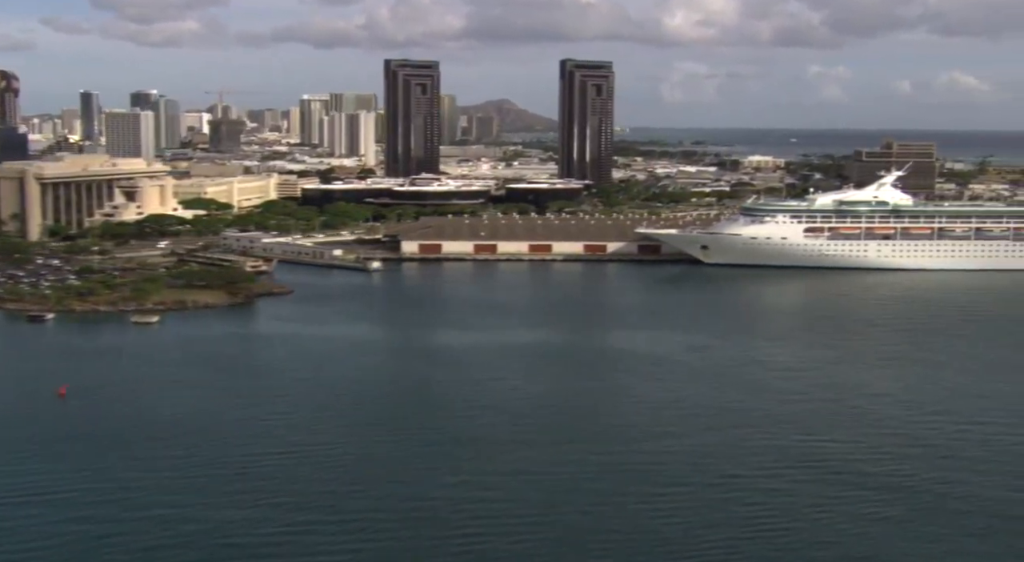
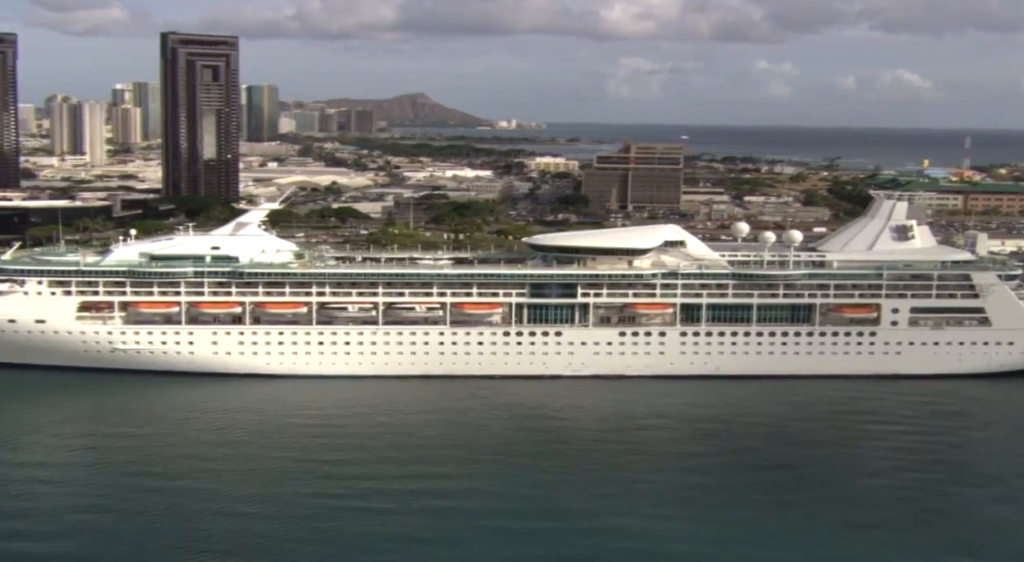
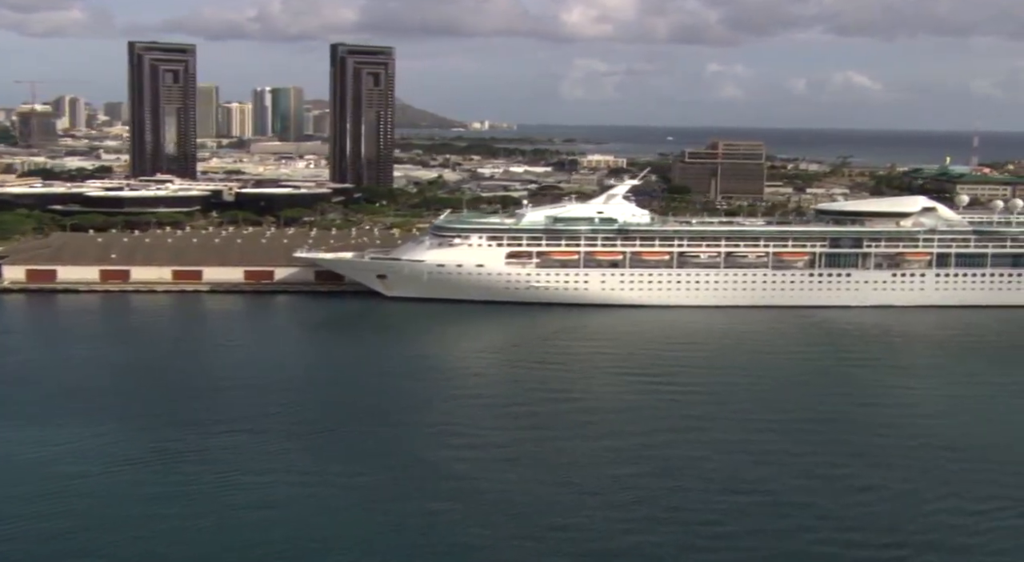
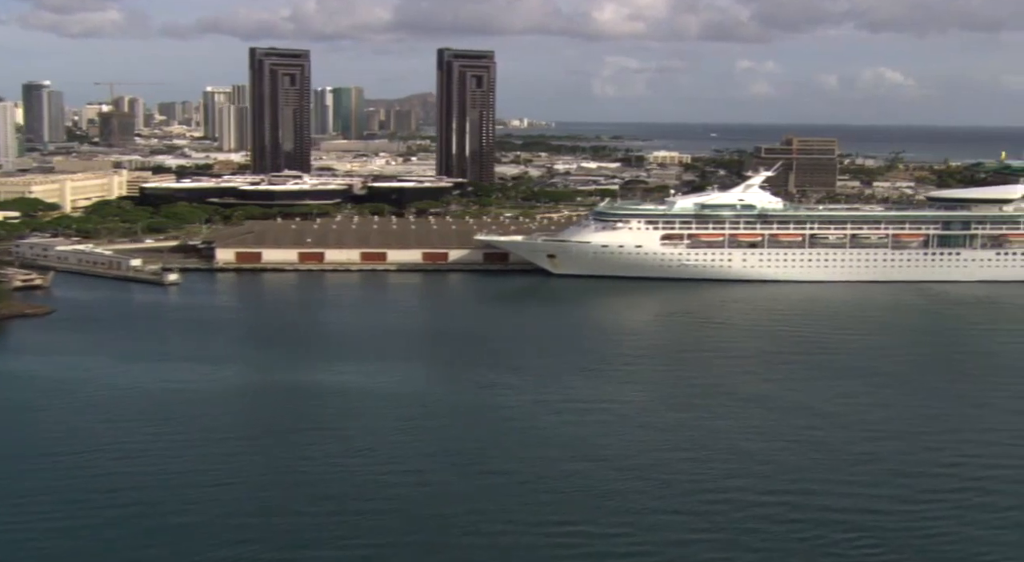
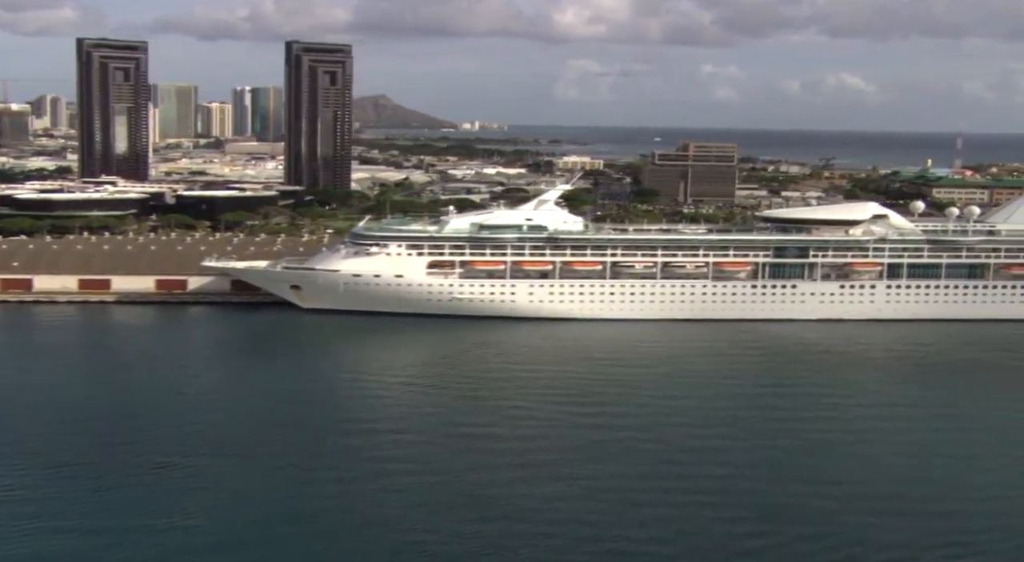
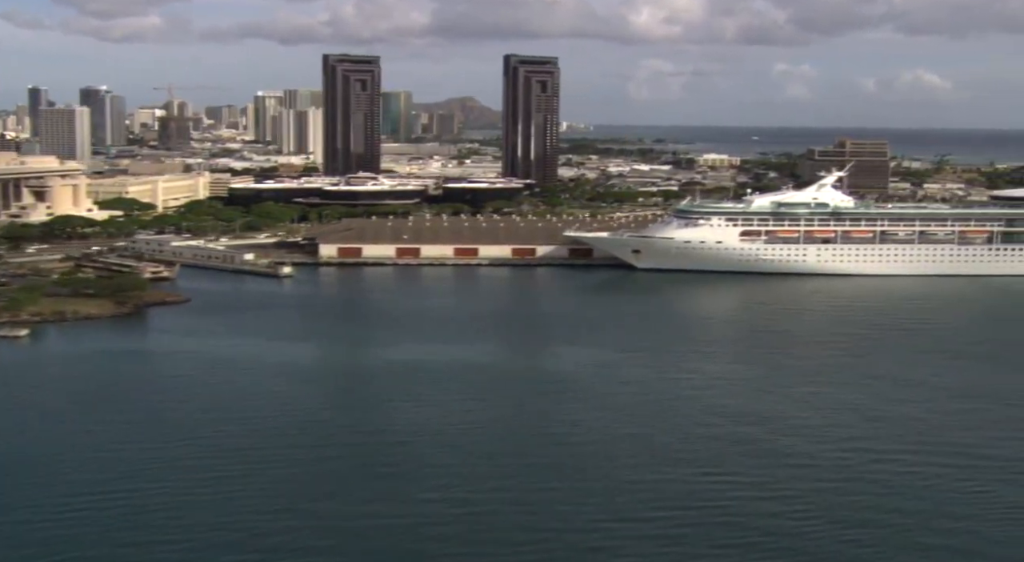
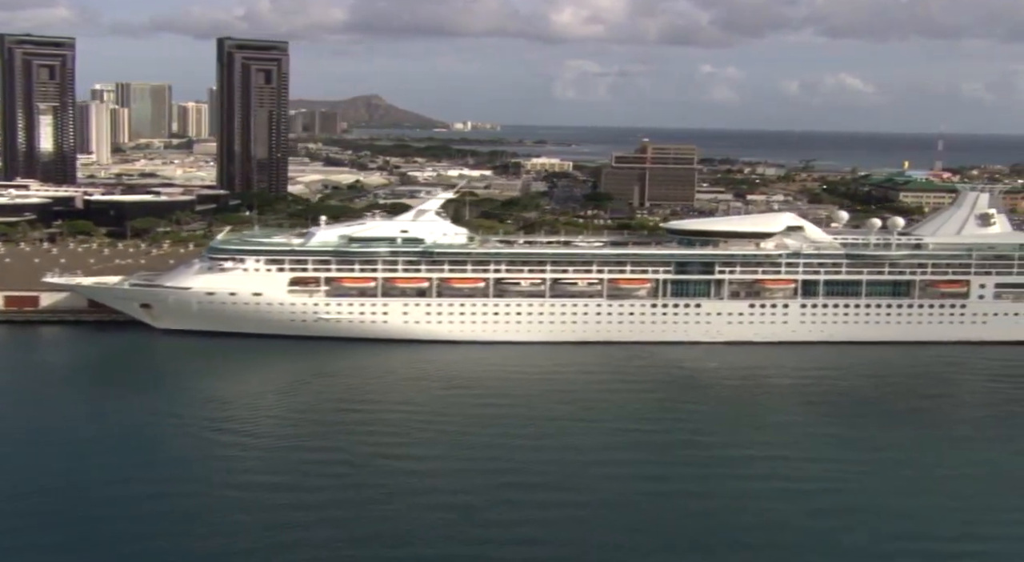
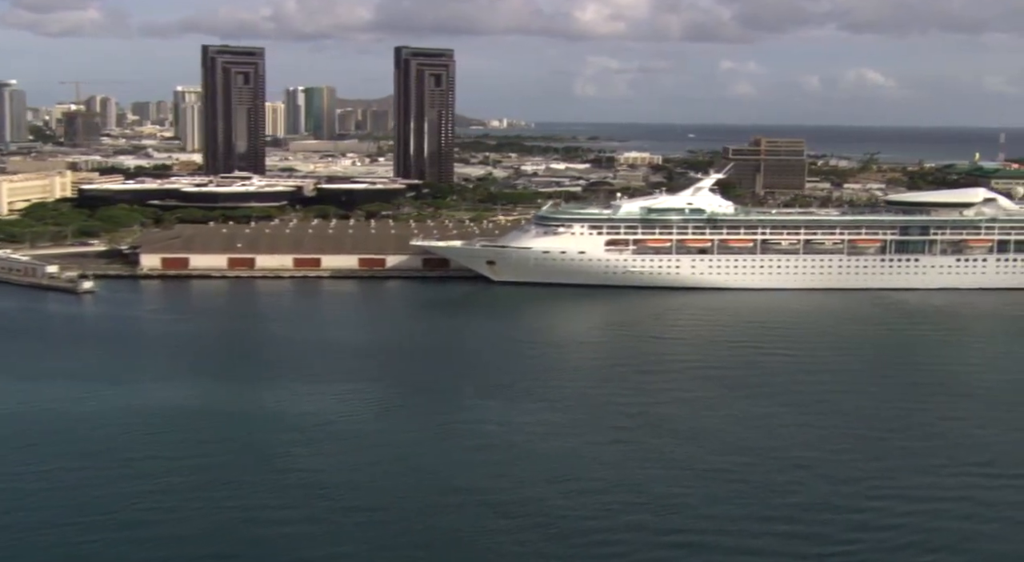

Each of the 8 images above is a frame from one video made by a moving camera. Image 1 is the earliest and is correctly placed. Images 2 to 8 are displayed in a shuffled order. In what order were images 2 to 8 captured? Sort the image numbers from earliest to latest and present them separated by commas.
6, 4, 8, 3, 5, 7, 2
